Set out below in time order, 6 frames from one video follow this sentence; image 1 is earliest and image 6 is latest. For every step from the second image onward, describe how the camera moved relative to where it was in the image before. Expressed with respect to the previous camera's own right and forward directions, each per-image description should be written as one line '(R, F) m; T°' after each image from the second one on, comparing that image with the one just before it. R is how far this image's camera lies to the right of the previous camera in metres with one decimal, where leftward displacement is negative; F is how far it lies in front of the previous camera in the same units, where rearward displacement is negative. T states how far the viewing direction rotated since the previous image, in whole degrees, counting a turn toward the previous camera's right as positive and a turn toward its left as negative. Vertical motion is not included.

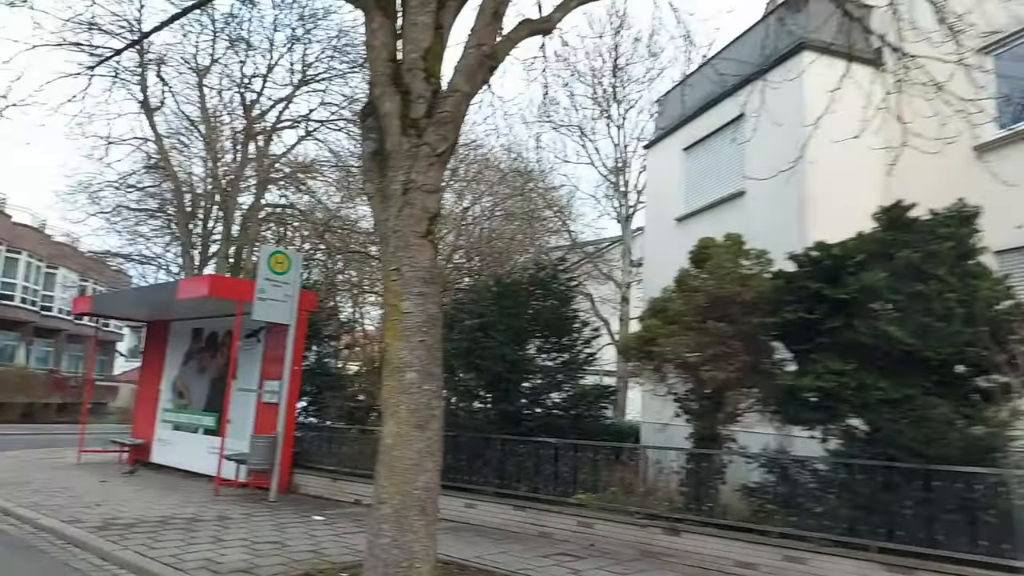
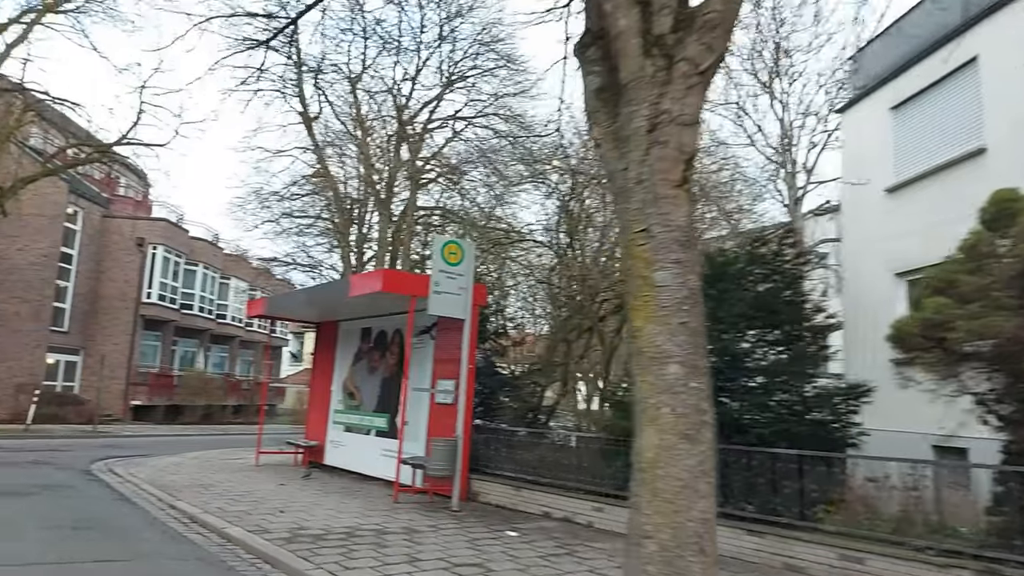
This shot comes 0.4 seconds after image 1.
(-0.7, +1.0) m; -11°
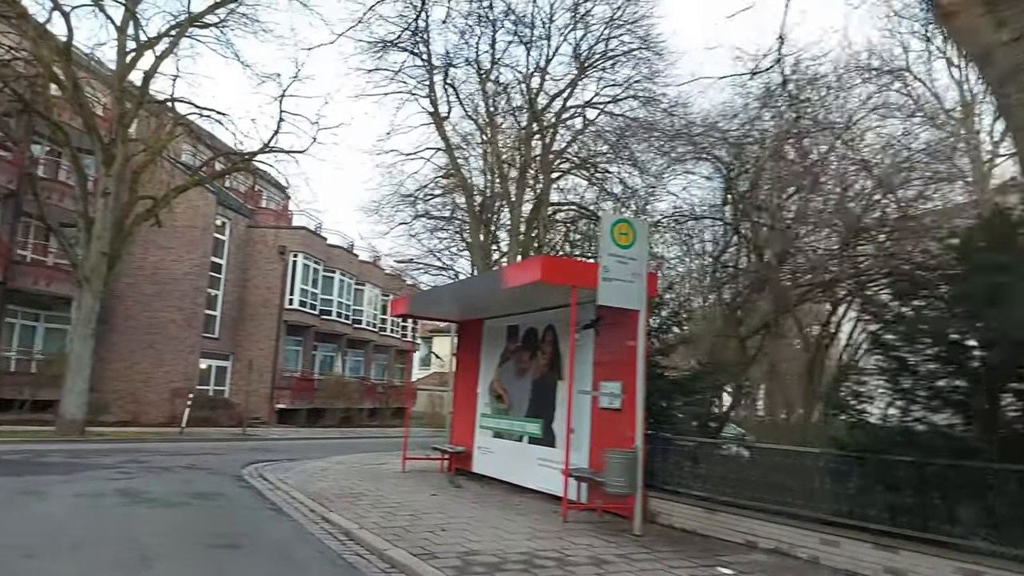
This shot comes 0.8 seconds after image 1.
(-0.7, +1.2) m; -9°
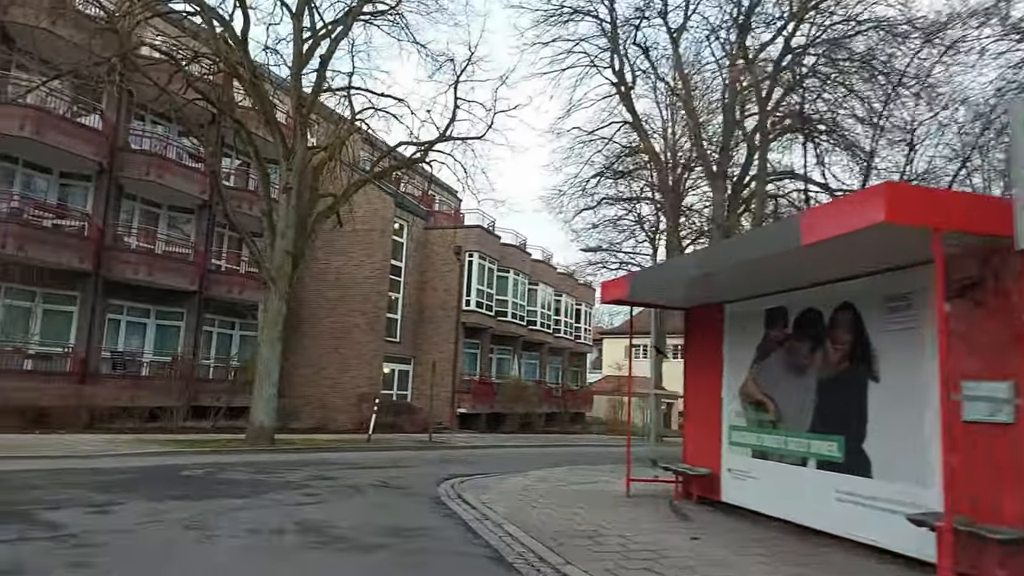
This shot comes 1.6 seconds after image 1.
(-1.2, +2.5) m; -13°
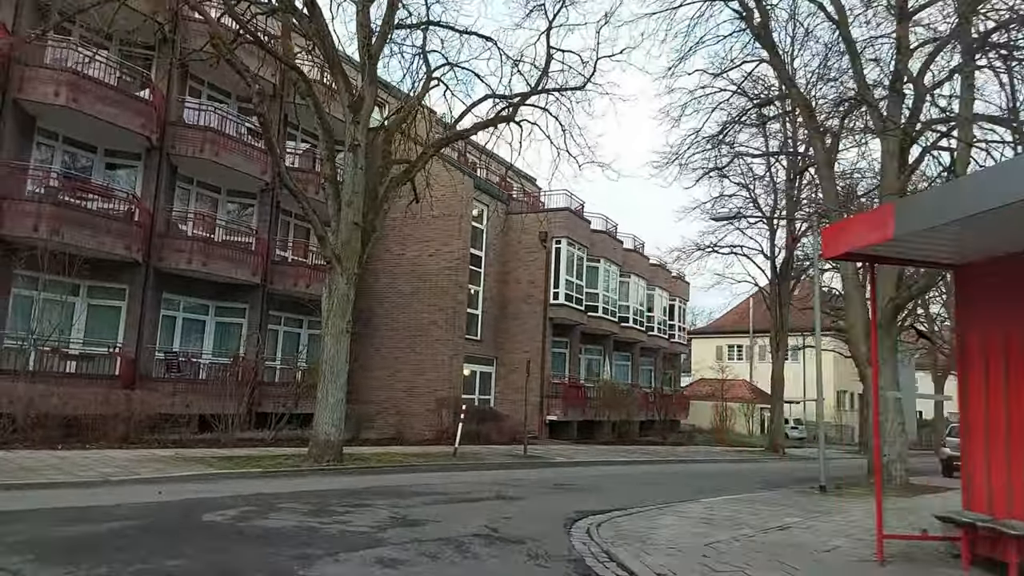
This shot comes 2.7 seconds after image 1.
(-1.0, +3.6) m; -5°
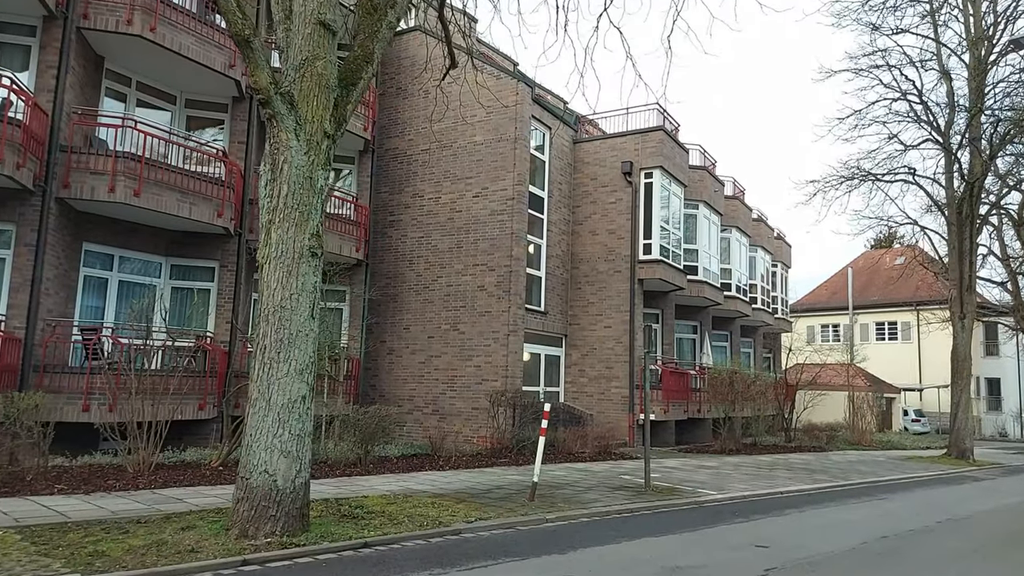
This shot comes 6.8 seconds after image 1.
(-1.0, +7.5) m; -3°
